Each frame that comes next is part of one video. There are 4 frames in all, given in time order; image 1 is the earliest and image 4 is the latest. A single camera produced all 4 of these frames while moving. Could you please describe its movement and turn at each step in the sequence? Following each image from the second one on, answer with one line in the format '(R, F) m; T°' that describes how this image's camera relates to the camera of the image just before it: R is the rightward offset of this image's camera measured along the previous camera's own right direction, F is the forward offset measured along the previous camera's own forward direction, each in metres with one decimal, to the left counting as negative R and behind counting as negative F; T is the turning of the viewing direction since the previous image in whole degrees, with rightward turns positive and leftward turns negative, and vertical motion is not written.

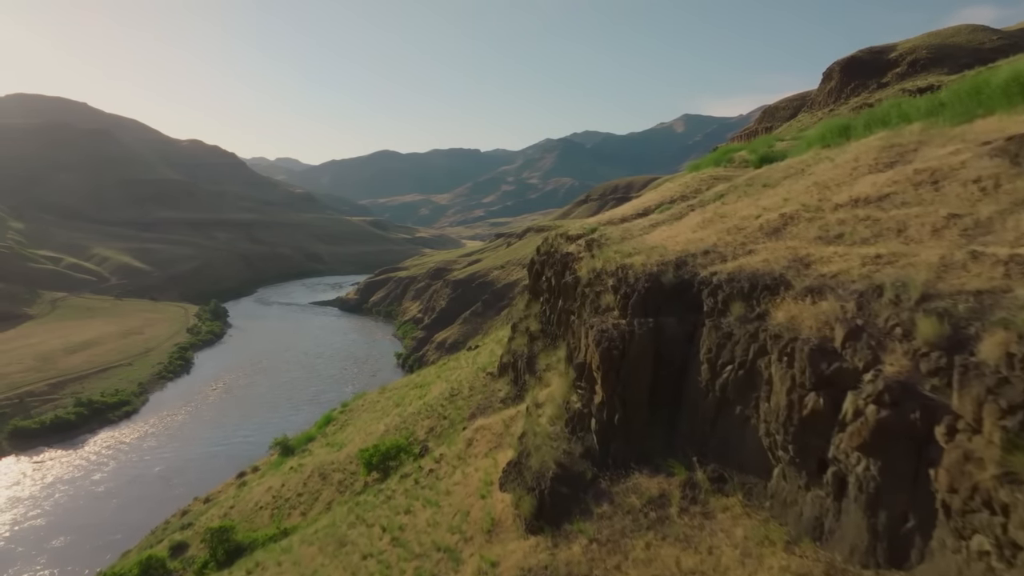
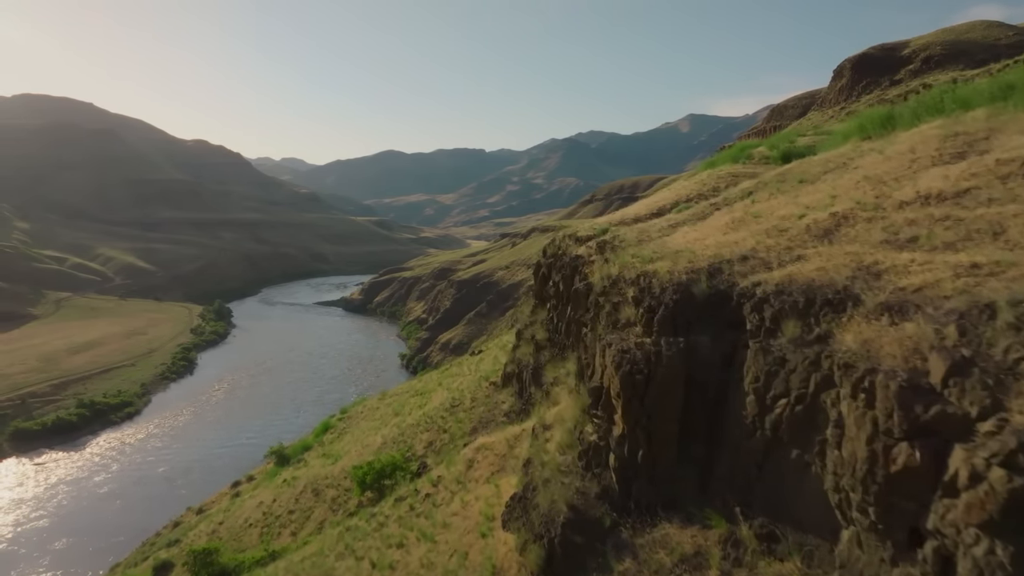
(0.0, +1.4) m; 0°
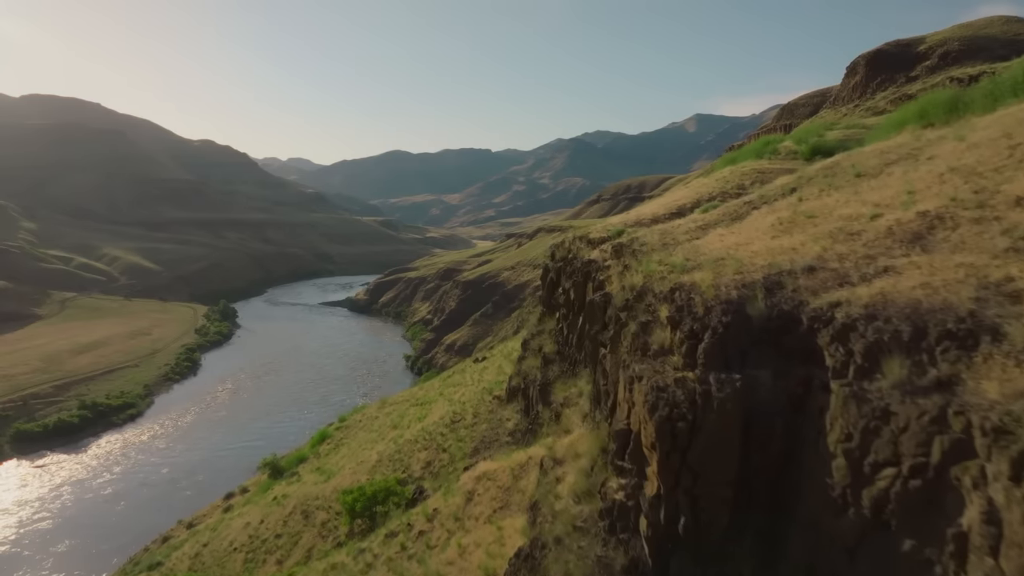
(0.0, +1.7) m; 0°
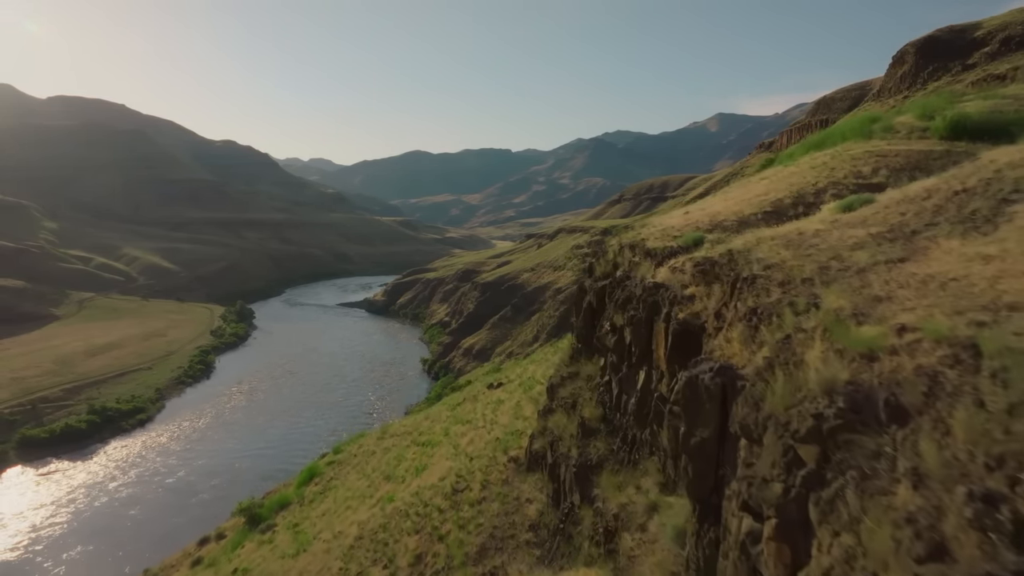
(0.0, +5.4) m; -1°
